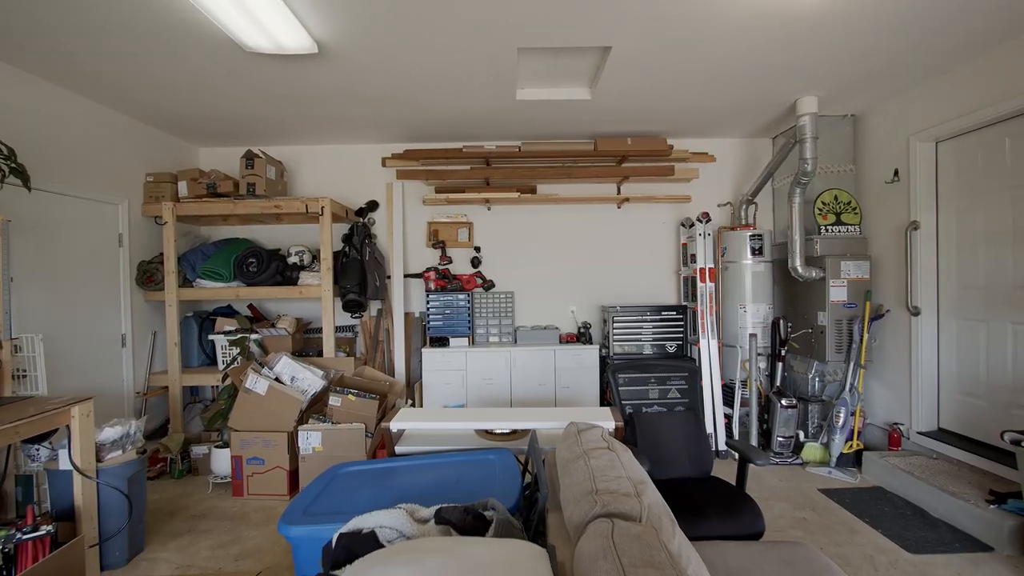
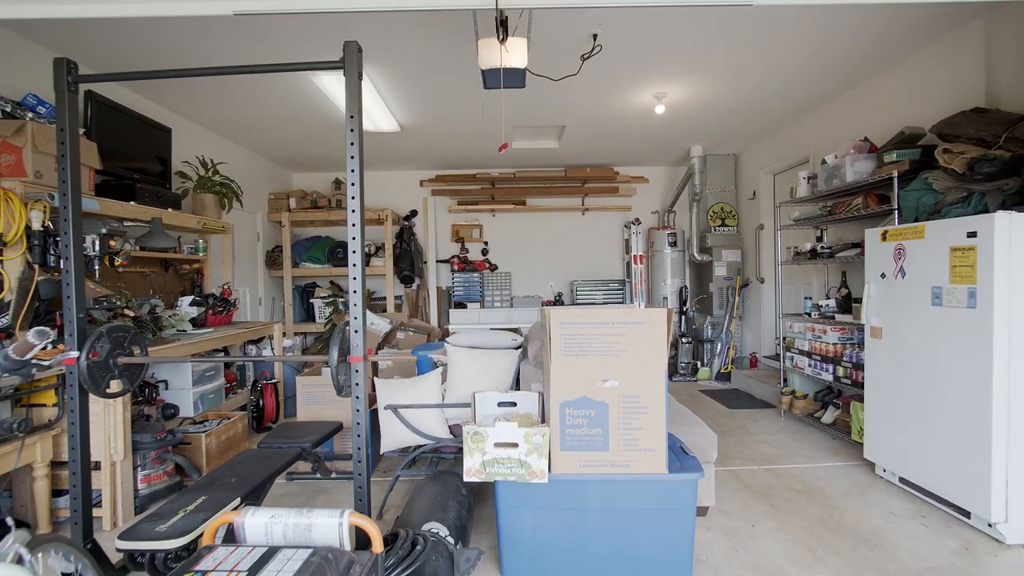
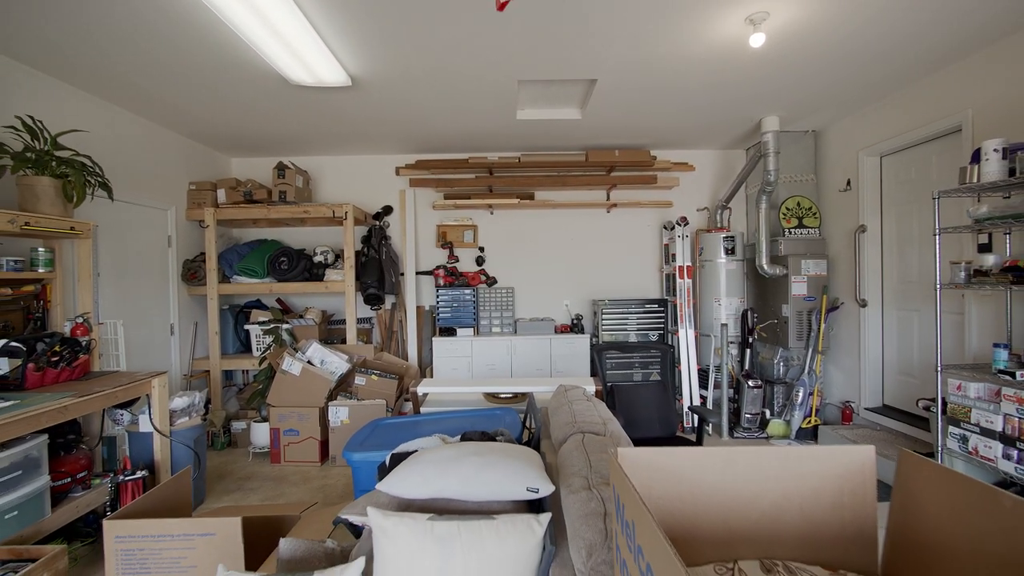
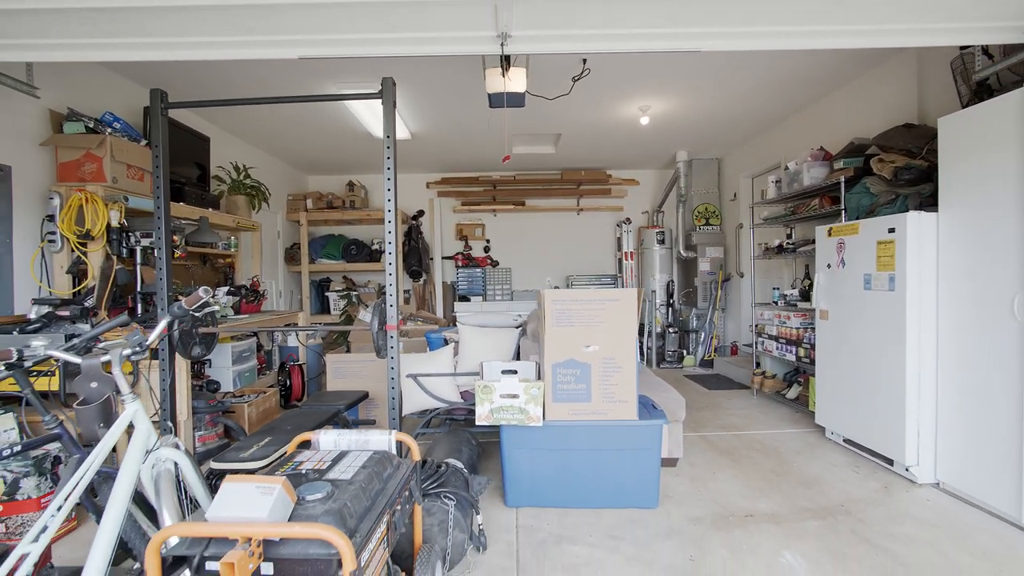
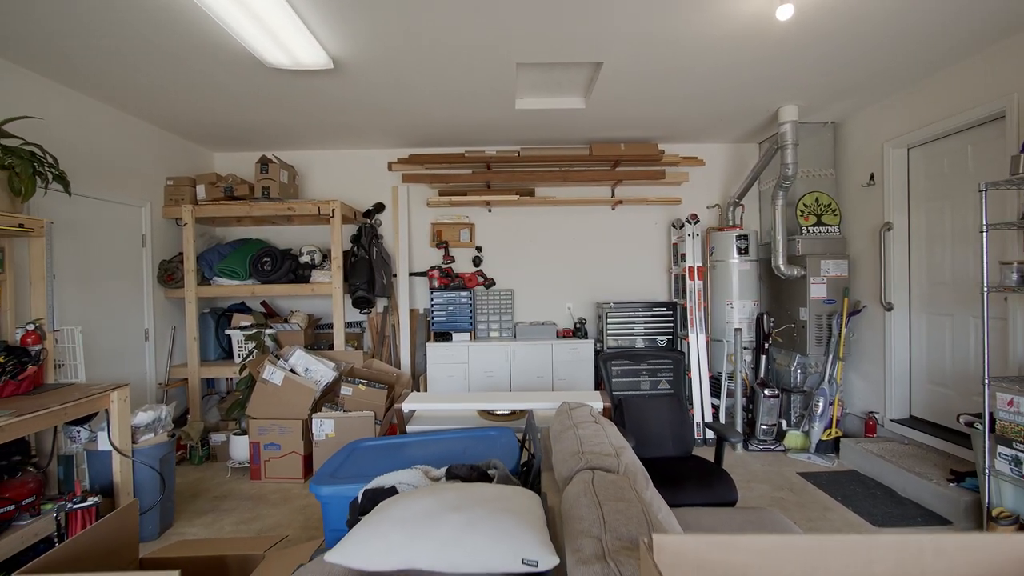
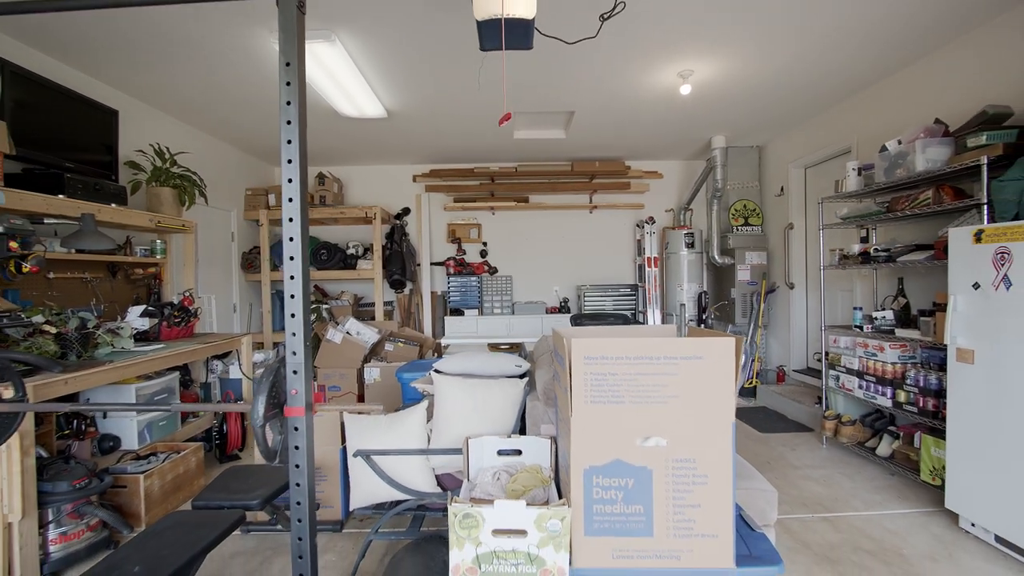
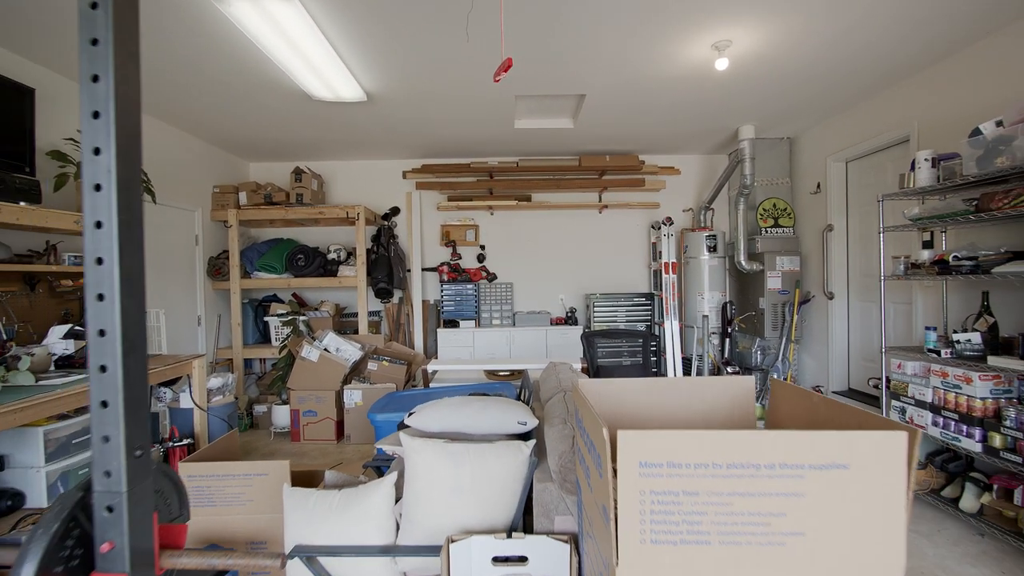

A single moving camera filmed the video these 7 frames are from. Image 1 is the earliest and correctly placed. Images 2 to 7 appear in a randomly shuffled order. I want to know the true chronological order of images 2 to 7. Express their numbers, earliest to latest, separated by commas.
5, 3, 7, 6, 2, 4
